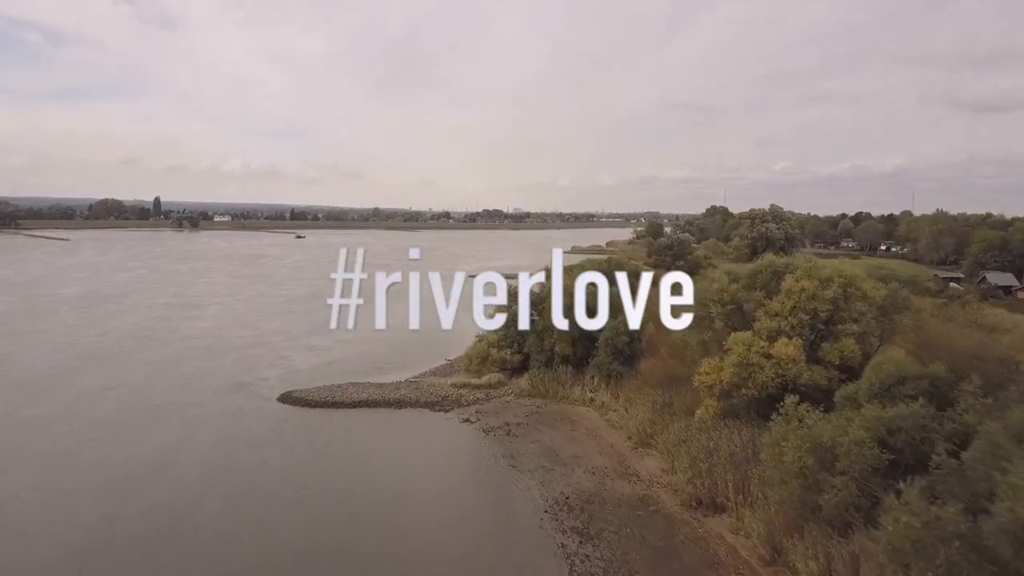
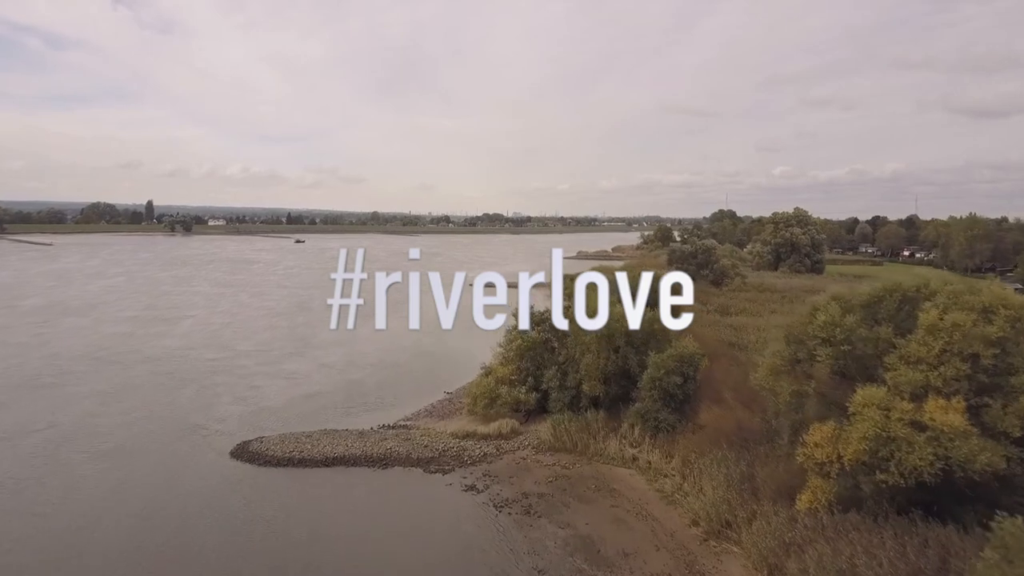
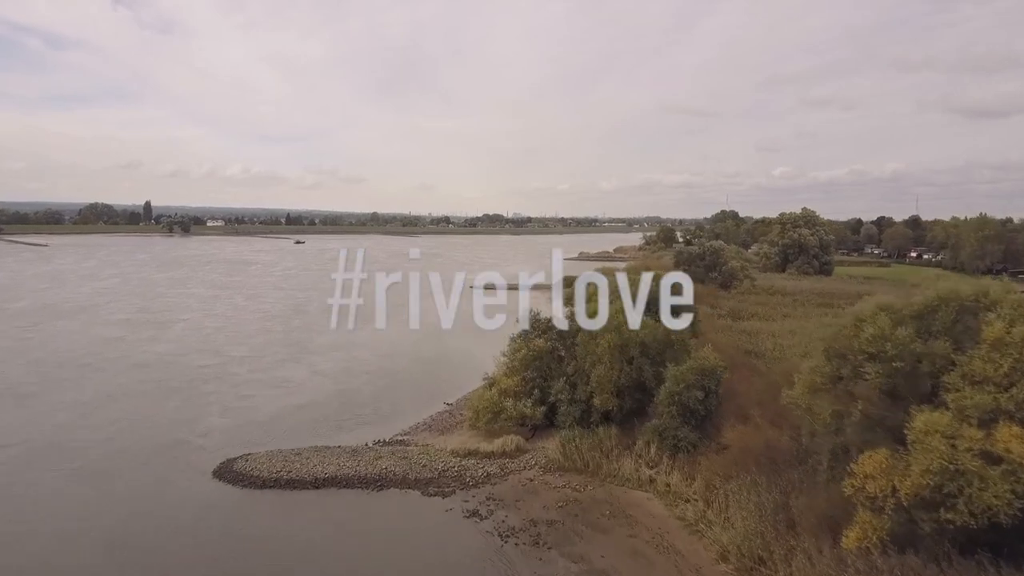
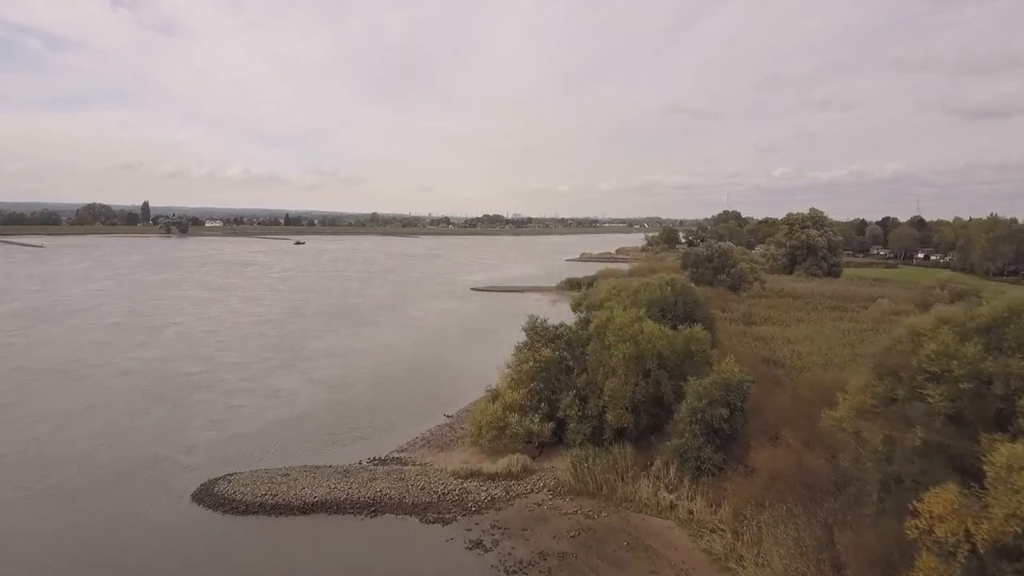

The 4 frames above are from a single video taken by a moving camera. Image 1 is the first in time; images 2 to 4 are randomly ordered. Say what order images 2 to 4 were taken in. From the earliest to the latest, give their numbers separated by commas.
2, 3, 4
